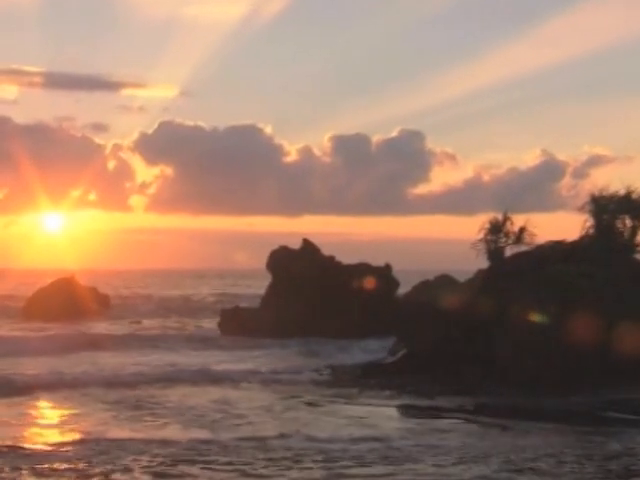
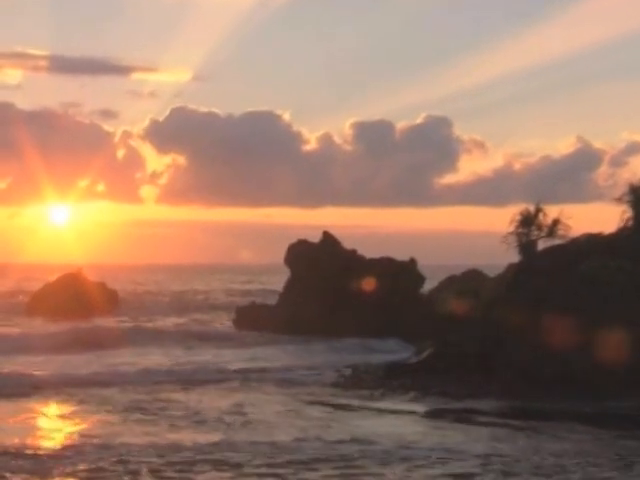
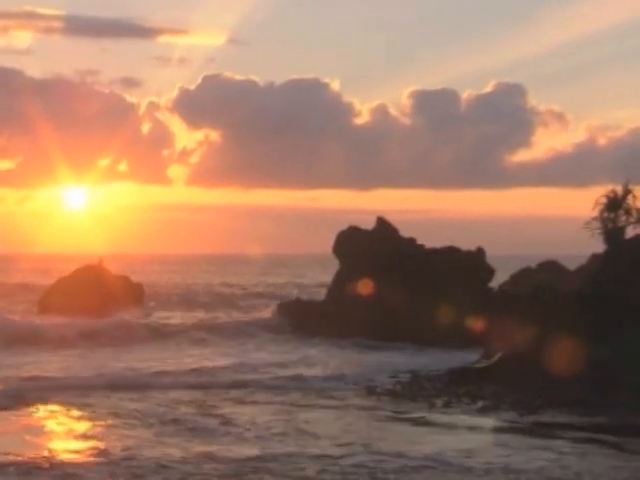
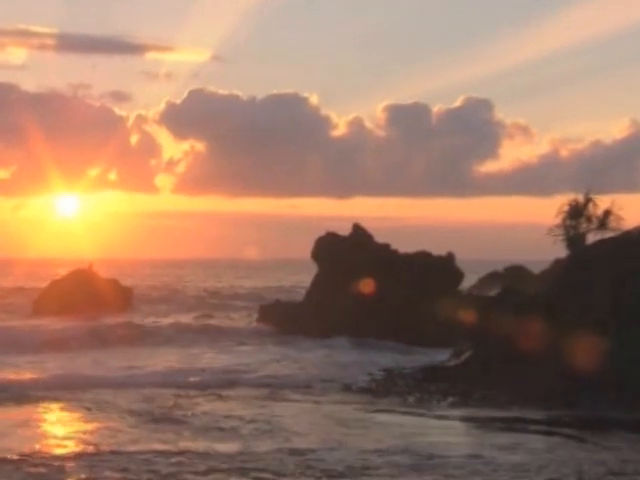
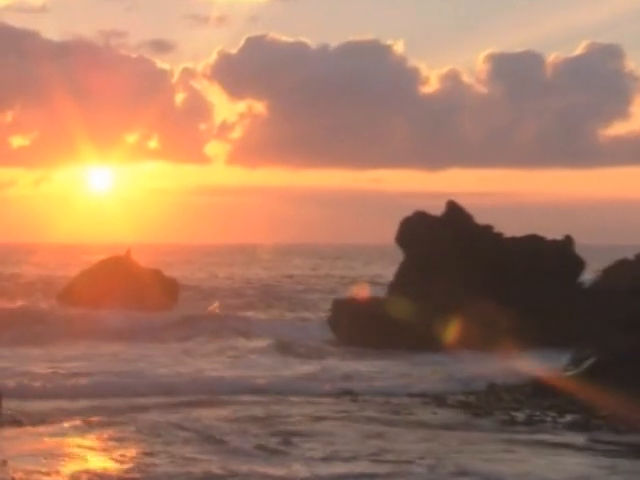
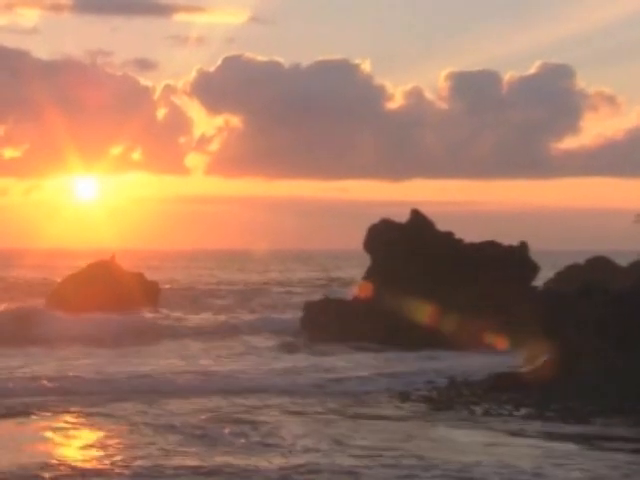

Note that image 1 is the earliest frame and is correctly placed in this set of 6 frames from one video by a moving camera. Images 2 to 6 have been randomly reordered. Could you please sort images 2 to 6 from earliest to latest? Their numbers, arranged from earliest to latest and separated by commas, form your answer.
2, 4, 3, 6, 5
